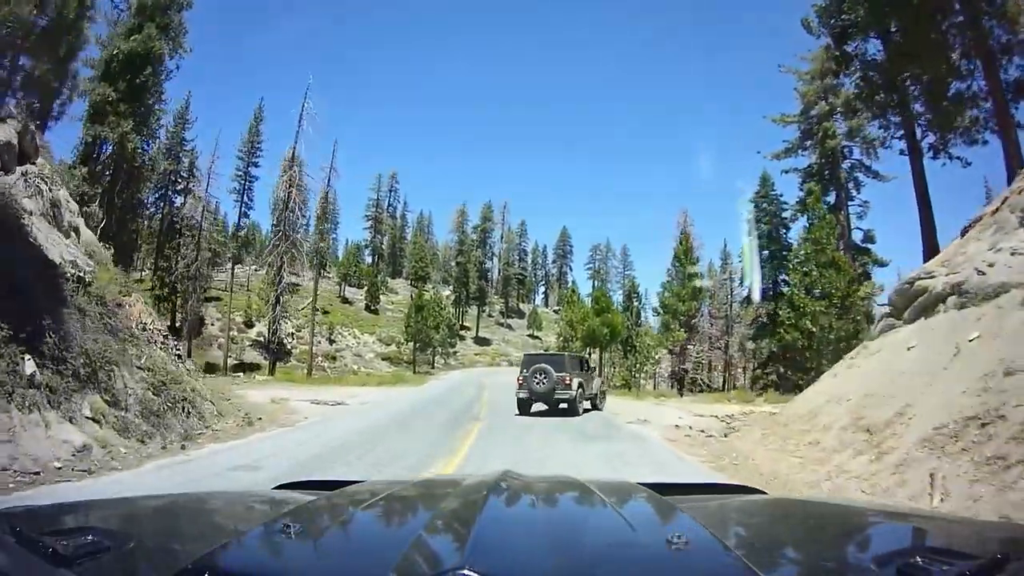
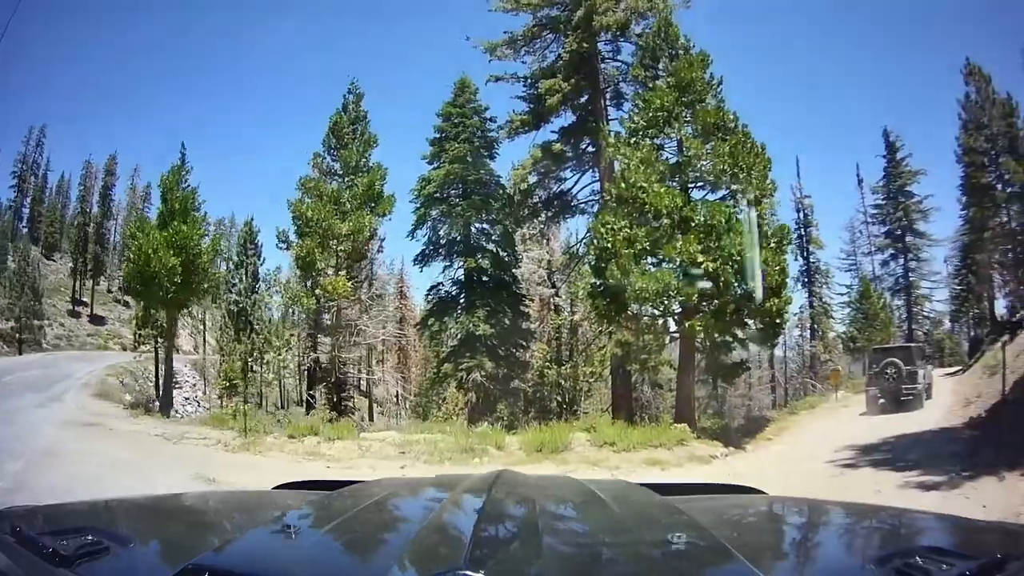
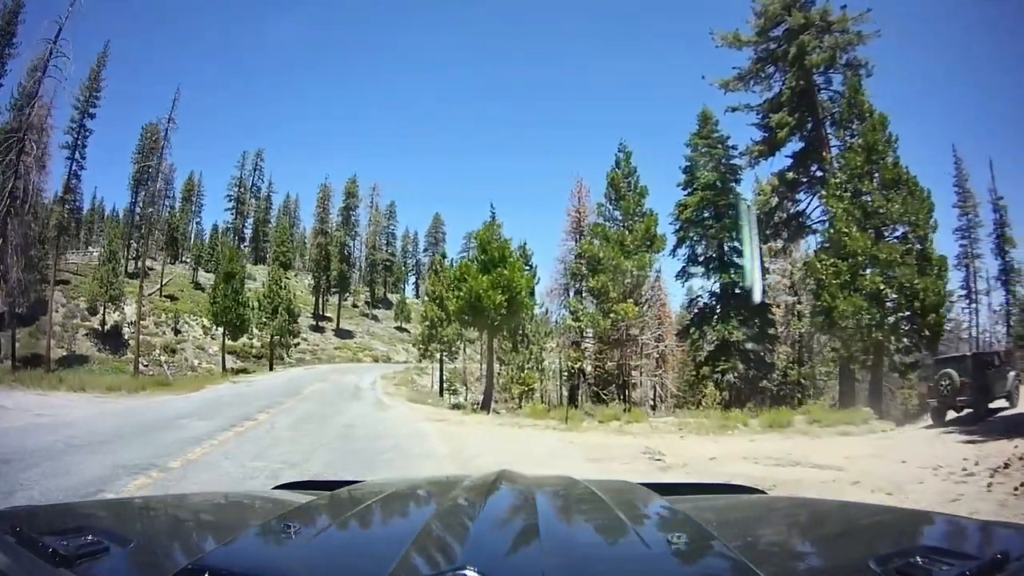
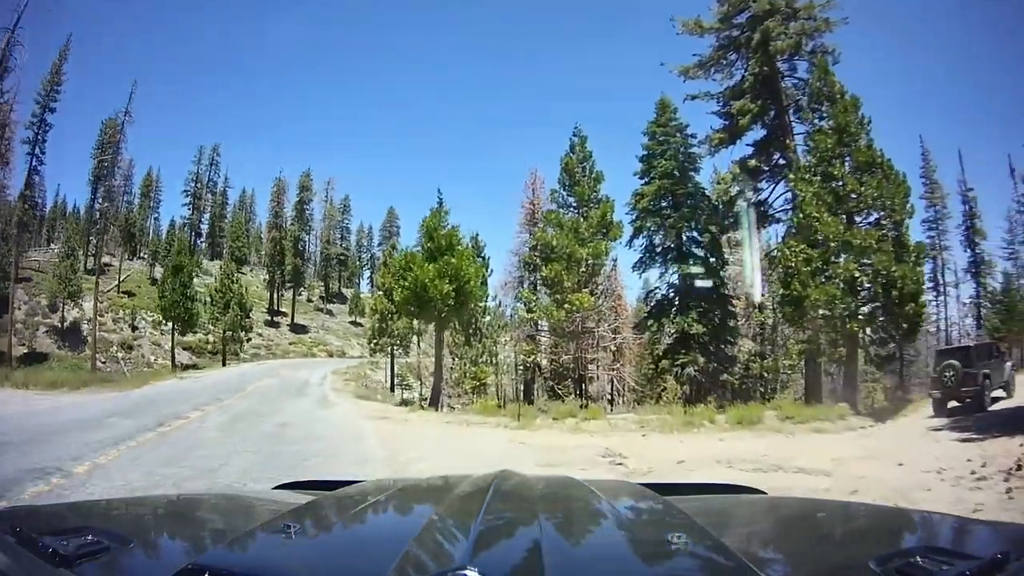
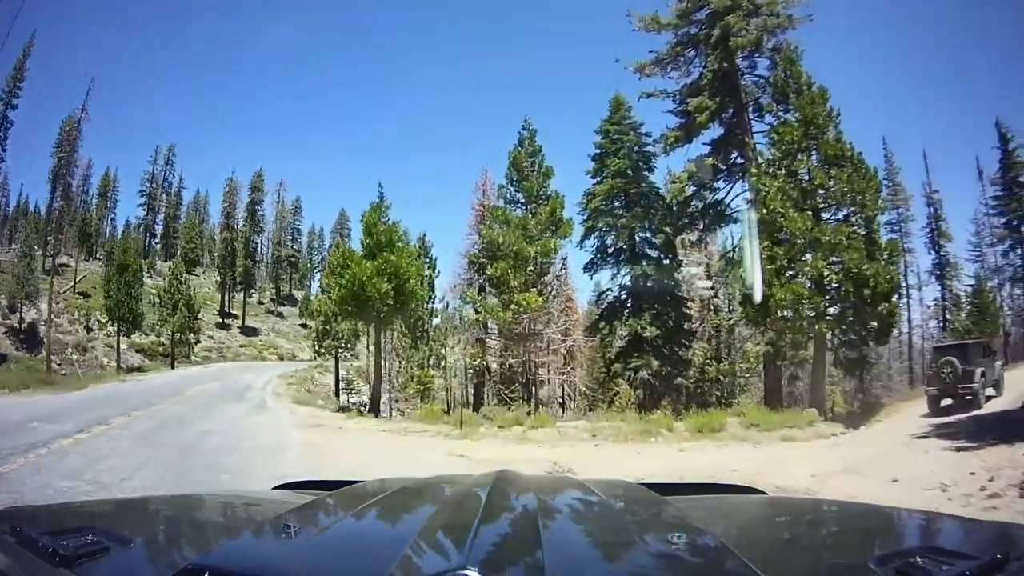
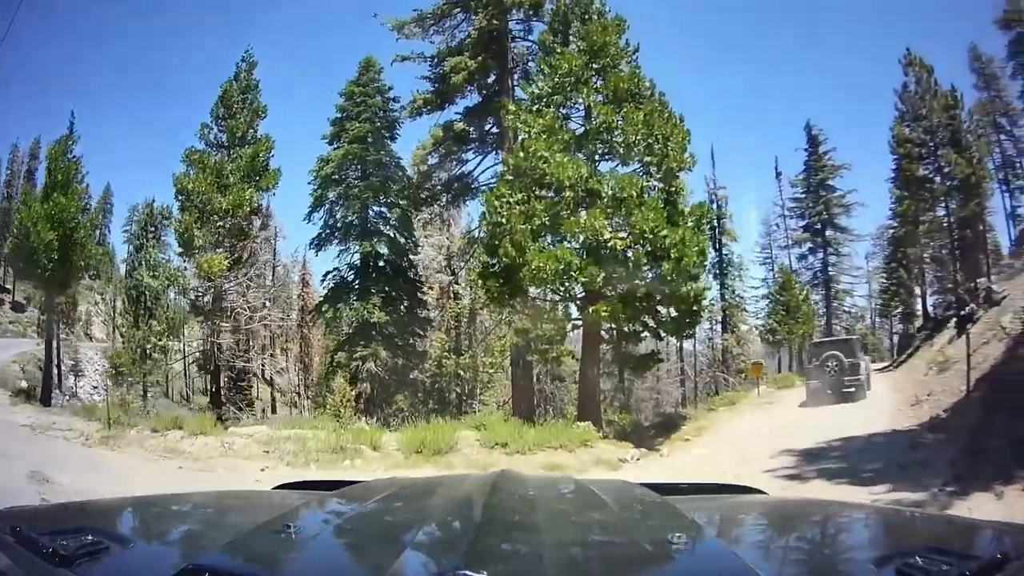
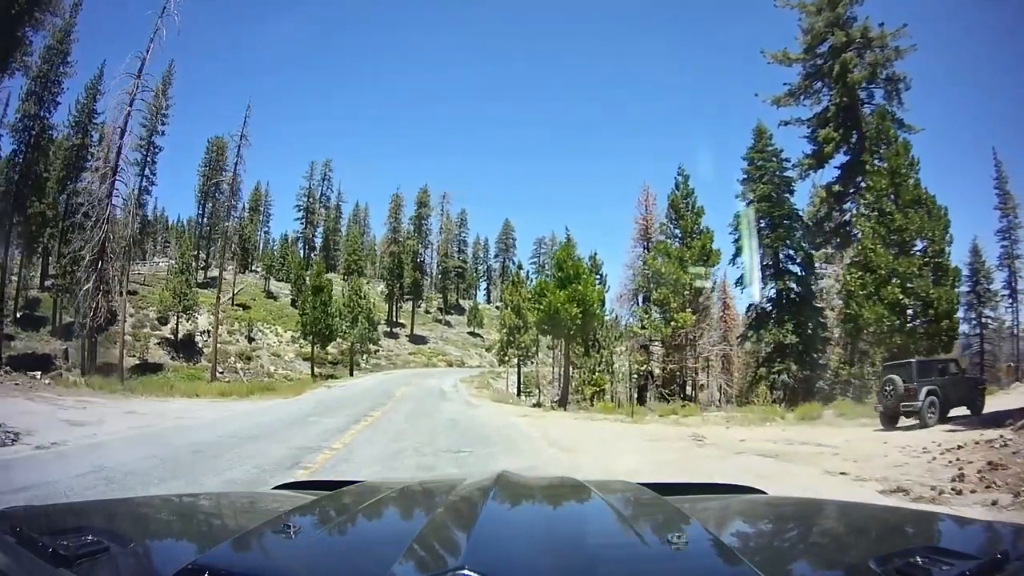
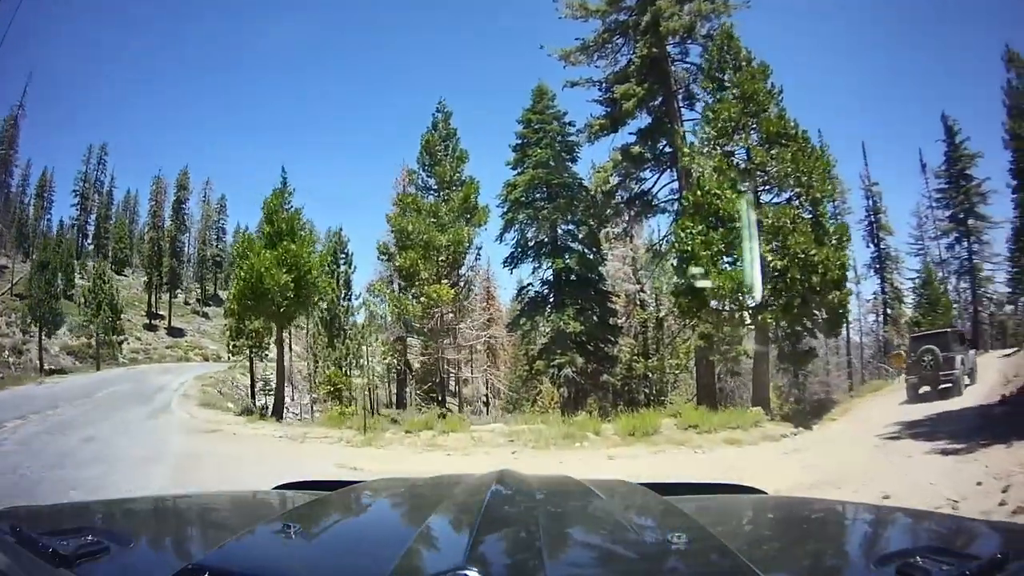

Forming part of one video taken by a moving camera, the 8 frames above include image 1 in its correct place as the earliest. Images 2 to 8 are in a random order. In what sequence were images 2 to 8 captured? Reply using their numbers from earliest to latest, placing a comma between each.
7, 3, 4, 5, 8, 2, 6
